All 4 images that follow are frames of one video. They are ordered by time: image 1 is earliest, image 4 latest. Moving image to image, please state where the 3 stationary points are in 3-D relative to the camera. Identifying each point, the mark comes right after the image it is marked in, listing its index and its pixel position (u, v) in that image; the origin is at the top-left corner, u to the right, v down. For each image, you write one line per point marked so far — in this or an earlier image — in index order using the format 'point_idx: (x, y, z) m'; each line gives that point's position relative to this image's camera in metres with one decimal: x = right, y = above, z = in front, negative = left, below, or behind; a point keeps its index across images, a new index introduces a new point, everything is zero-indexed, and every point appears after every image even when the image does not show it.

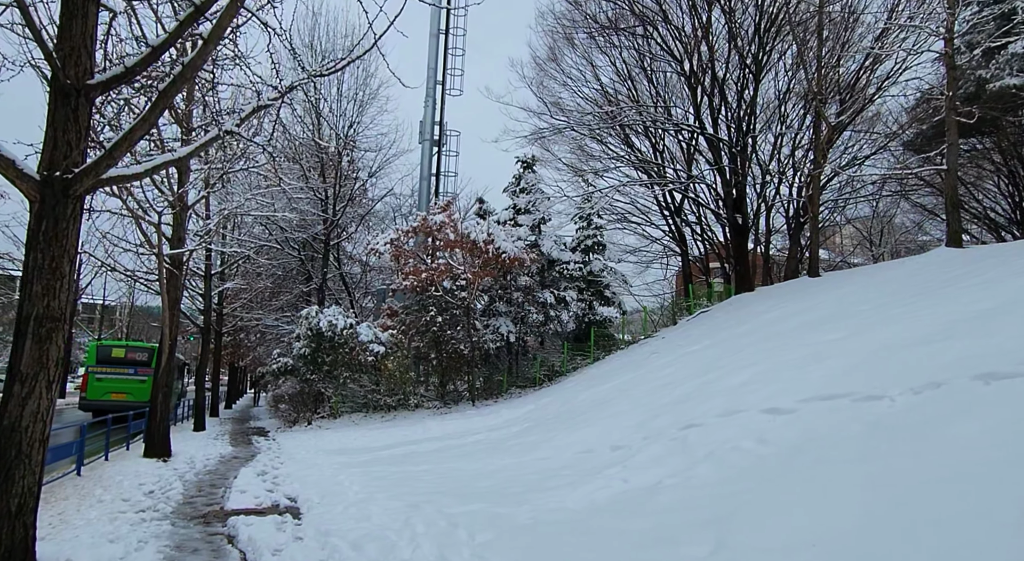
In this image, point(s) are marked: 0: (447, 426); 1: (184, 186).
0: (-1.3, -2.9, +13.5) m
1: (-5.6, +1.7, +11.5) m
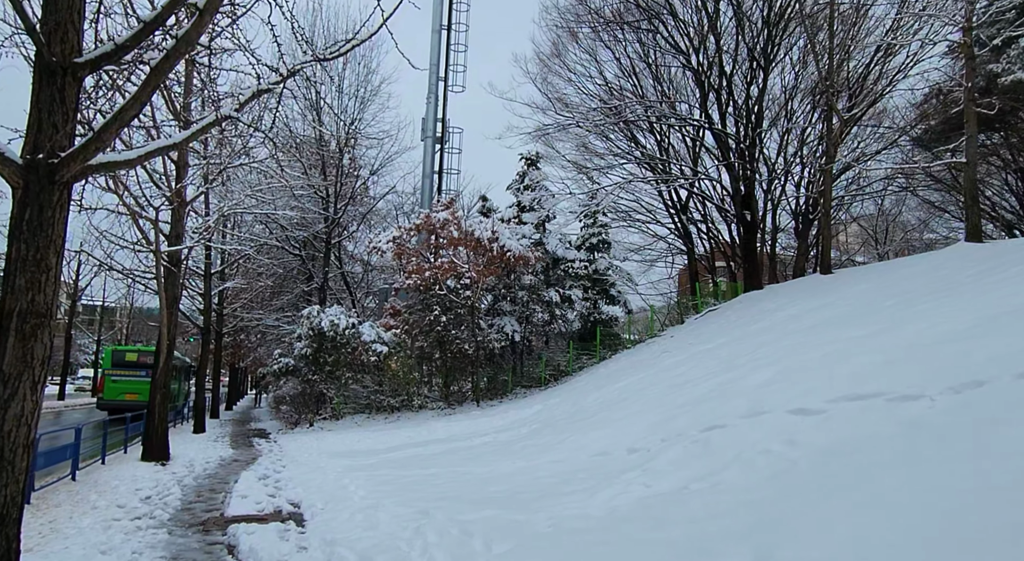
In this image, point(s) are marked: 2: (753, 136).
0: (-1.1, -2.9, +13.2) m
1: (-5.5, +1.7, +11.2) m
2: (+6.9, +4.1, +19.1) m
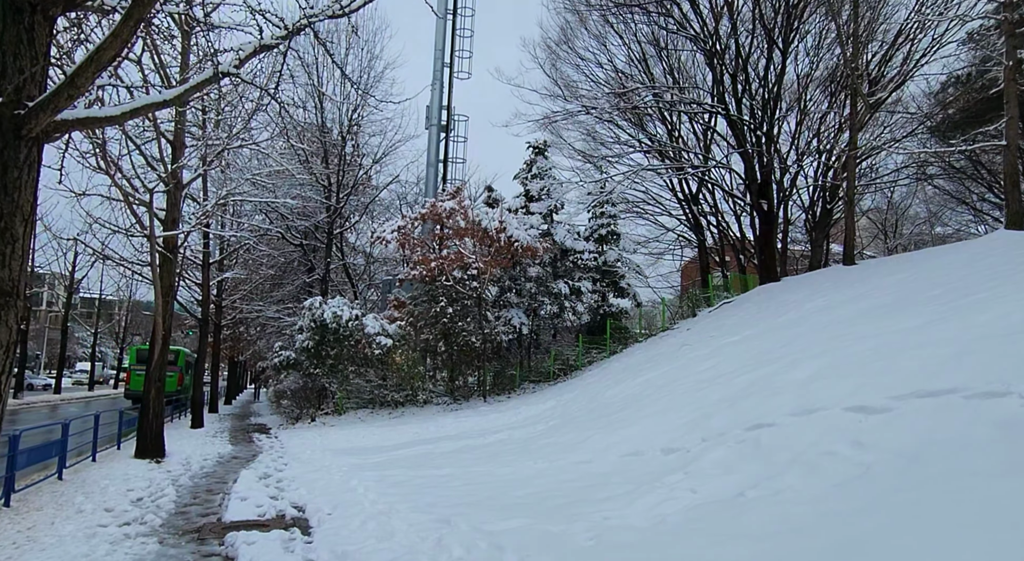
0: (-0.9, -2.7, +12.6) m
1: (-5.3, +1.9, +10.6) m
2: (+7.1, +4.4, +18.5) m
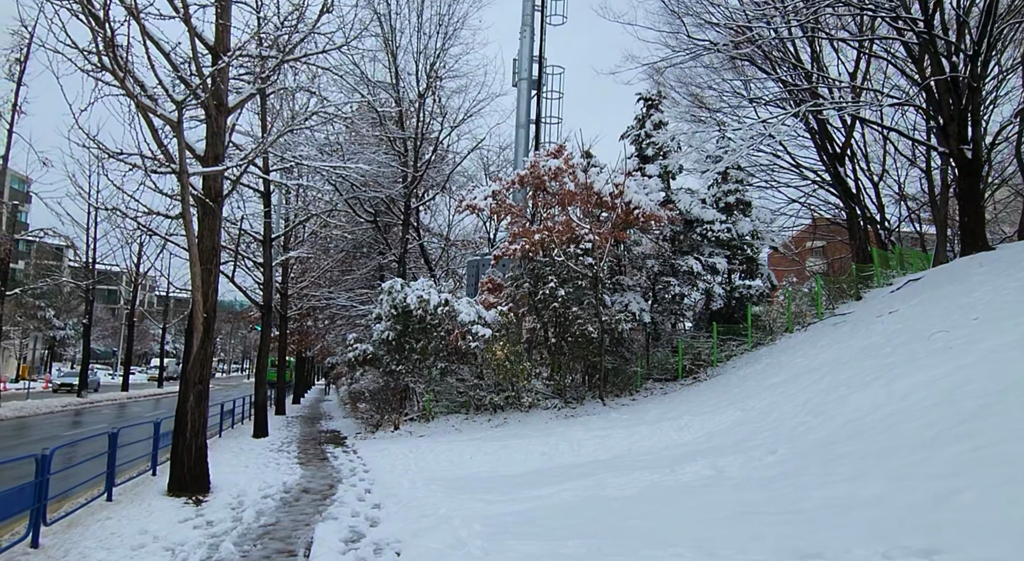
0: (+1.3, -2.2, +9.1) m
1: (-3.2, +2.3, +7.5) m
2: (+9.8, +5.0, +14.3) m
